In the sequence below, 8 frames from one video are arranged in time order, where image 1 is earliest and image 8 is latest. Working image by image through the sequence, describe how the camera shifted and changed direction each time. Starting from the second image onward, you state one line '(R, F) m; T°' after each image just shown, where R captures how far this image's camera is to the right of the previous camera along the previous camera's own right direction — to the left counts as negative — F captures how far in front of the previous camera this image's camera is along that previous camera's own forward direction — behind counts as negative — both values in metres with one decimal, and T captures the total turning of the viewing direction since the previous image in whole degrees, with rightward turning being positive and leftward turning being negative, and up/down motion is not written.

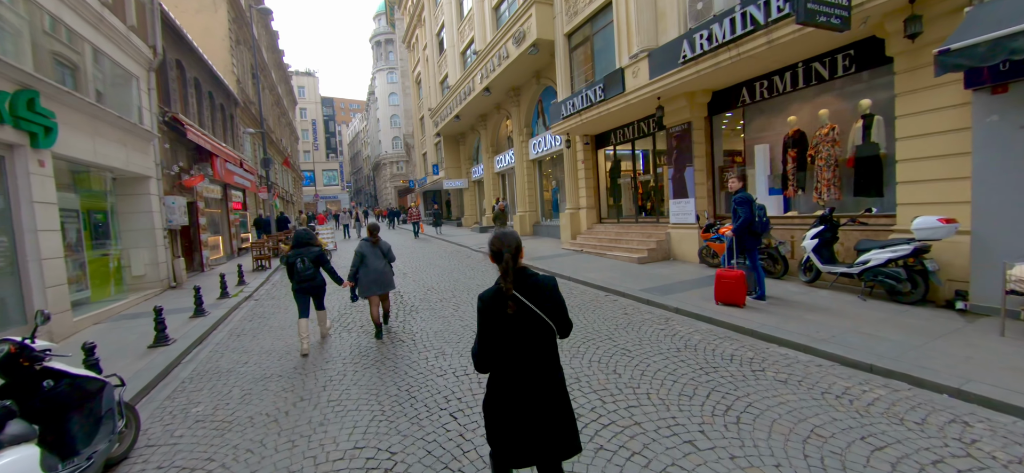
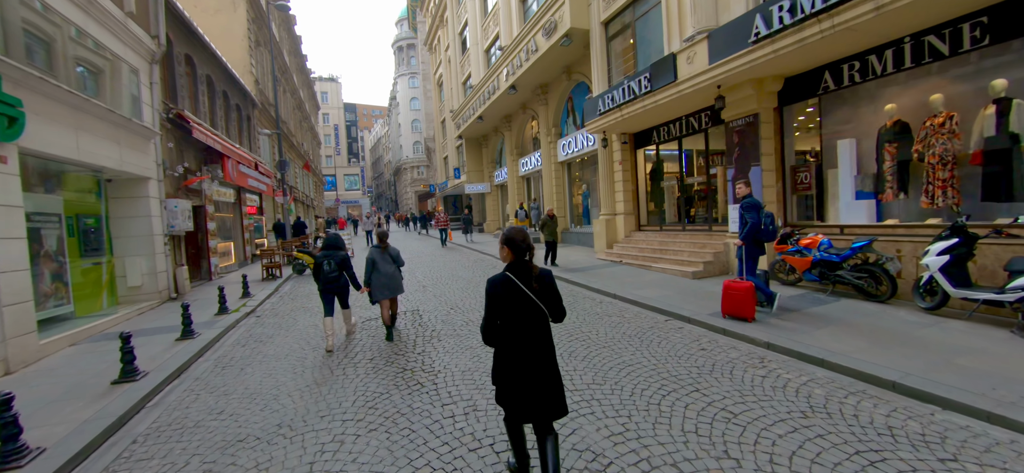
(-0.4, +1.3) m; -3°
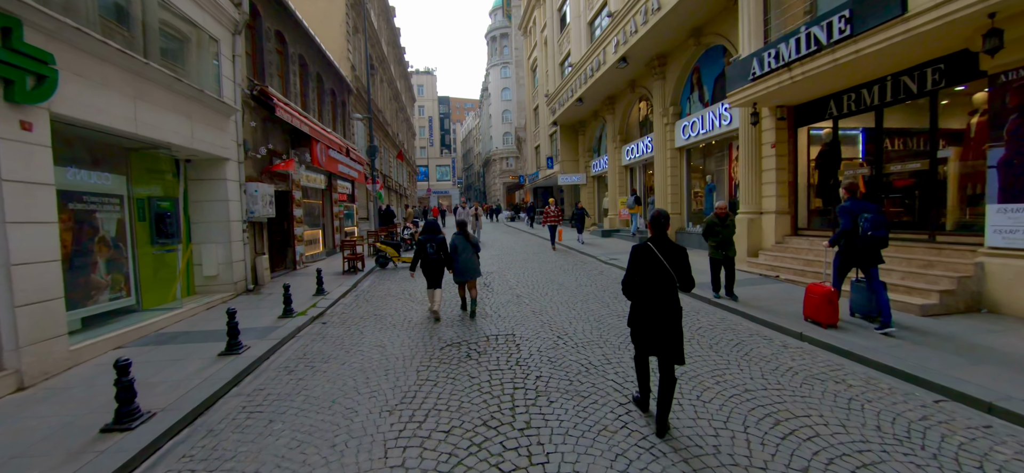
(-0.7, +2.0) m; -12°
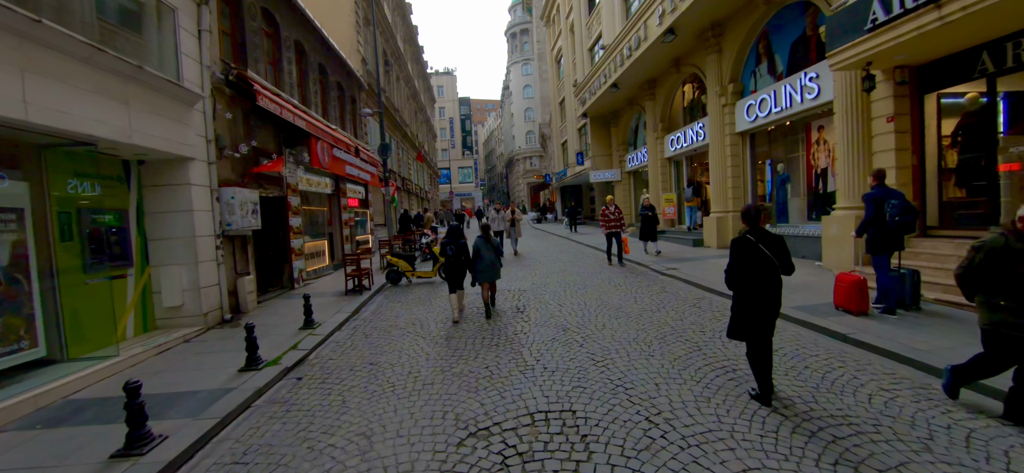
(-0.3, +1.9) m; -4°
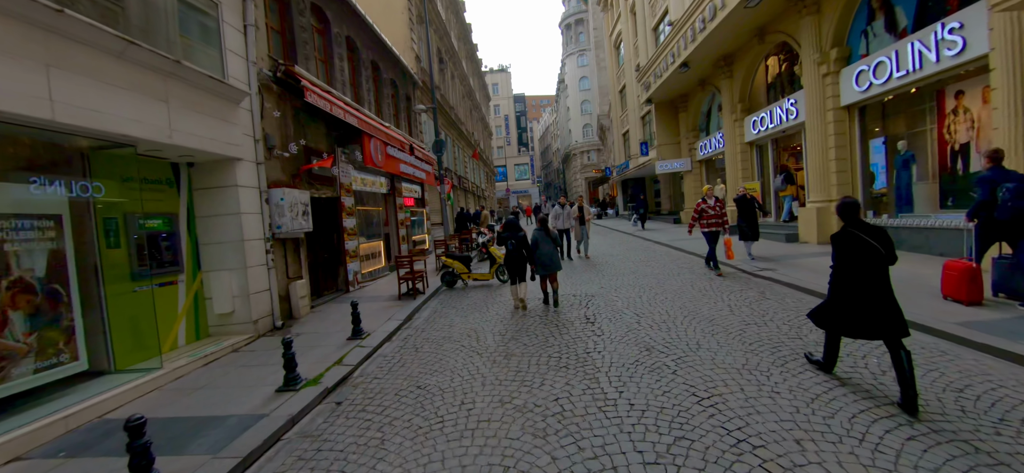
(-0.1, +0.9) m; -8°
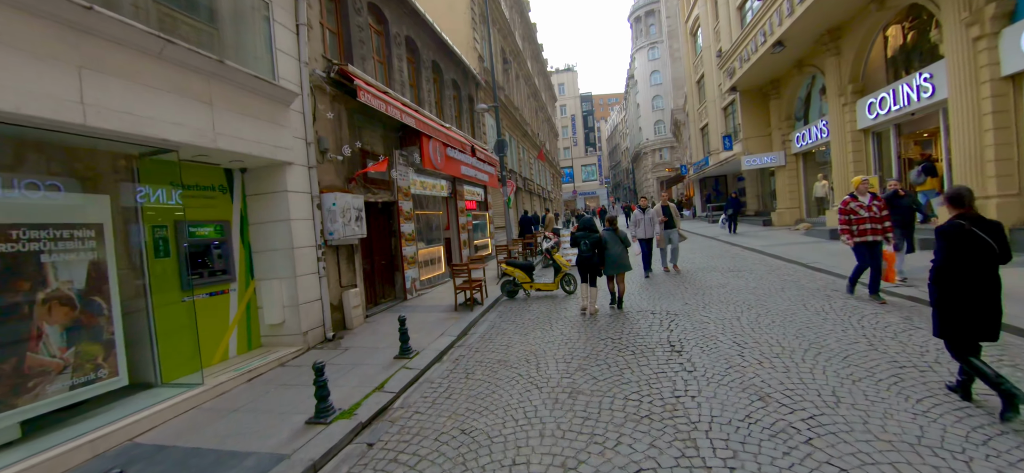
(0.0, +0.8) m; -10°
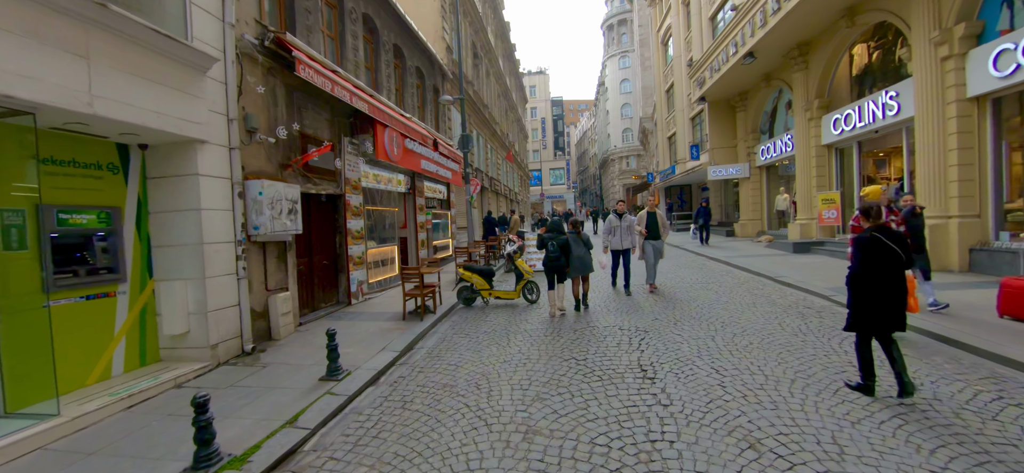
(+0.1, +0.6) m; +5°
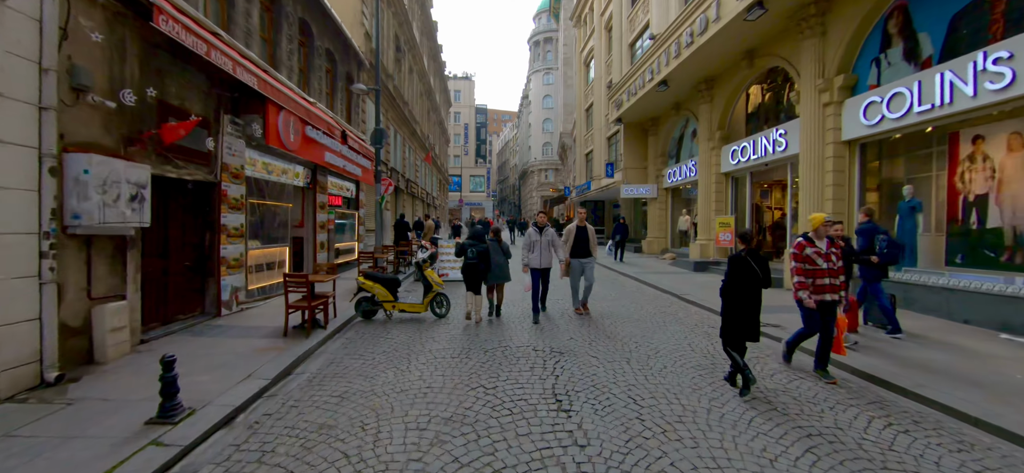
(+0.1, +0.4) m; +12°
